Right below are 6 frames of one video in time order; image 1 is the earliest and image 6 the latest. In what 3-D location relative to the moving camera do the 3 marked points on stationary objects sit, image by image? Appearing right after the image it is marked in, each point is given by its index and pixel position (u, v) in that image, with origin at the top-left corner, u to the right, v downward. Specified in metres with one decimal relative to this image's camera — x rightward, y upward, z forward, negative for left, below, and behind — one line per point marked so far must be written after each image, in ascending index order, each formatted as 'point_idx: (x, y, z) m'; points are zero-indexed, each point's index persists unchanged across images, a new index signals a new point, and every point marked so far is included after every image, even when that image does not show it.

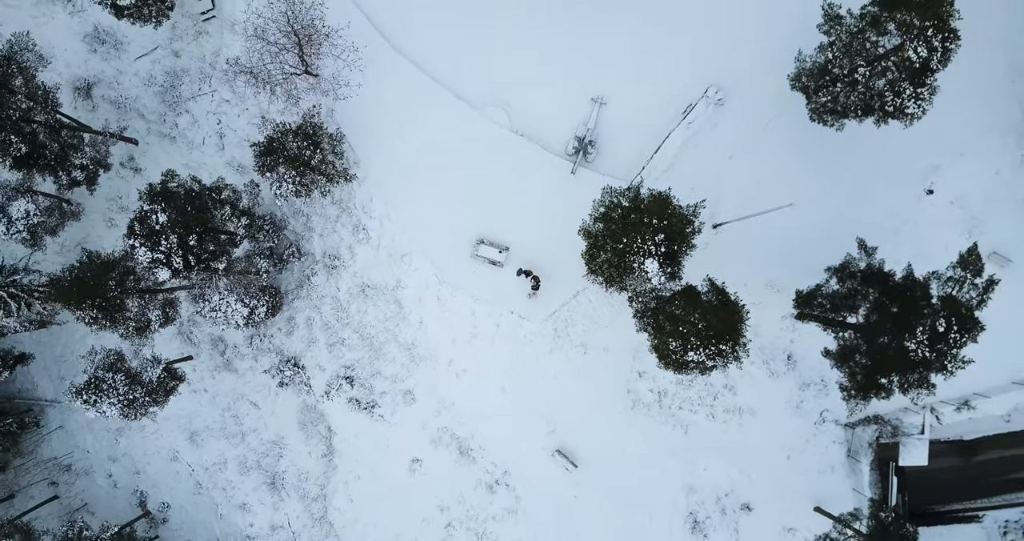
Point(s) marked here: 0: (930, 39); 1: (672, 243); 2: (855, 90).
0: (+12.7, +7.0, +17.4) m
1: (+5.4, +0.9, +19.7) m
2: (+11.1, +5.9, +18.4) m
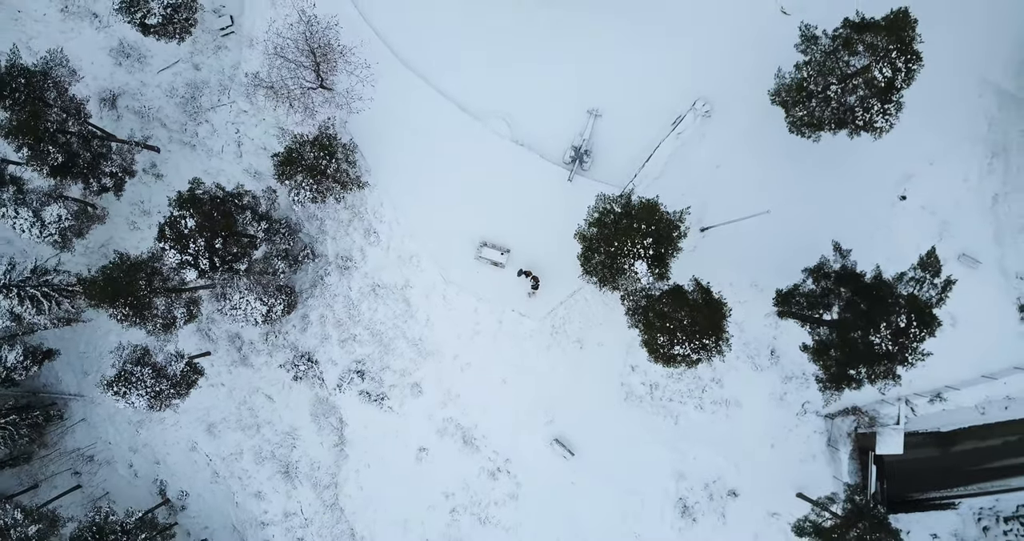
0: (+12.7, +7.0, +18.9) m
1: (+5.4, +0.9, +21.3) m
2: (+11.2, +5.9, +20.0) m
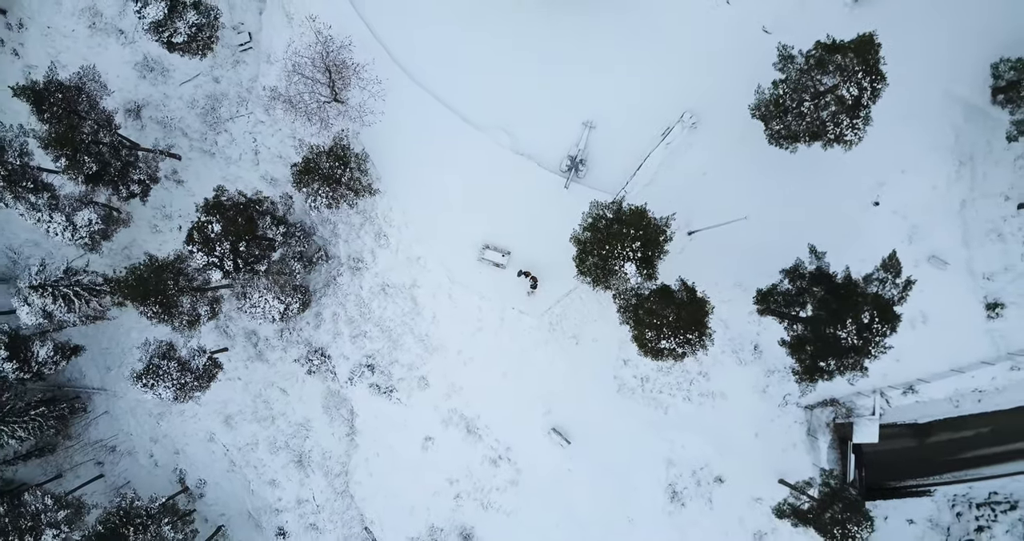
0: (+12.7, +6.9, +20.7) m
1: (+5.5, +0.9, +23.1) m
2: (+11.2, +5.8, +21.8) m
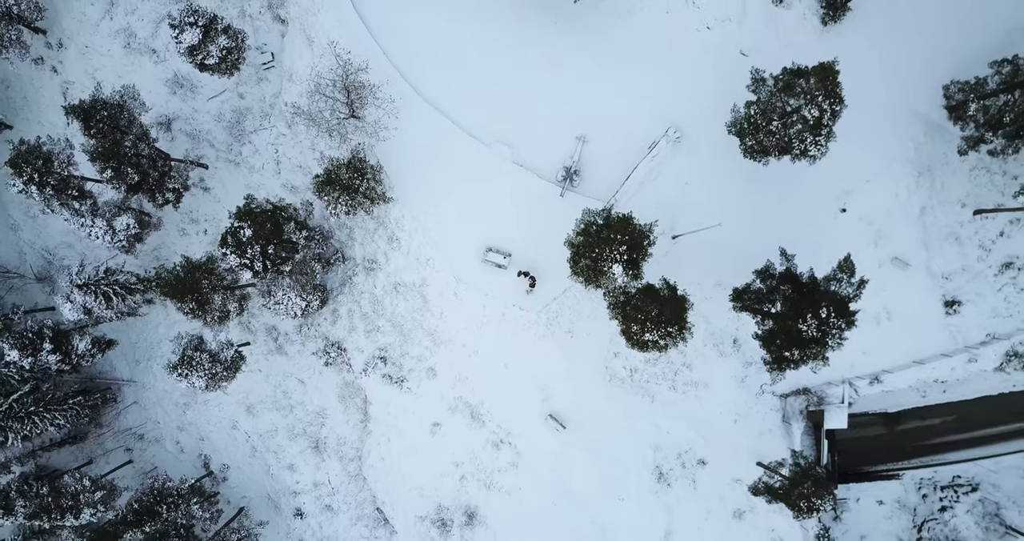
0: (+12.8, +6.9, +23.3) m
1: (+5.5, +0.8, +25.7) m
2: (+11.2, +5.8, +24.4) m
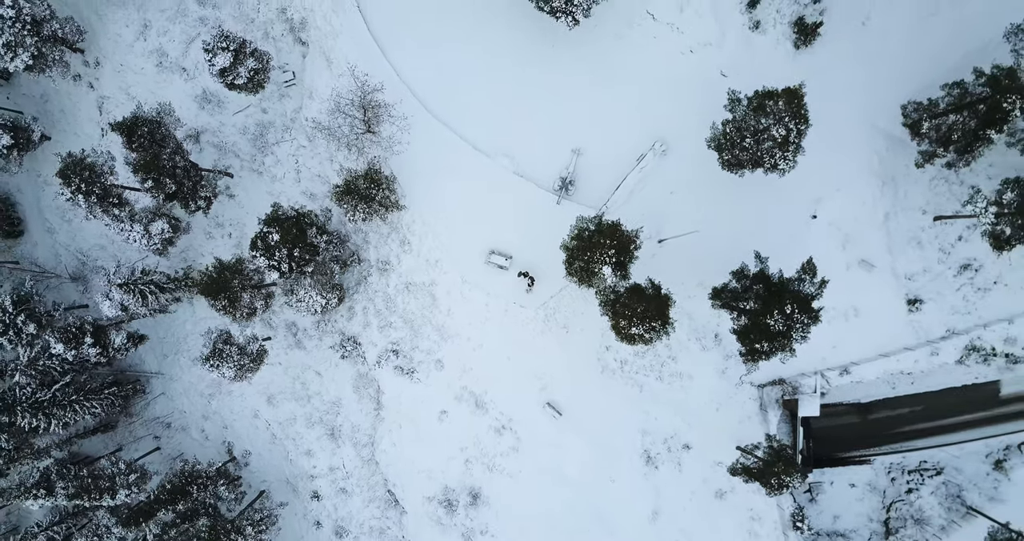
0: (+12.8, +6.9, +26.1) m
1: (+5.5, +0.8, +28.5) m
2: (+11.3, +5.7, +27.2) m
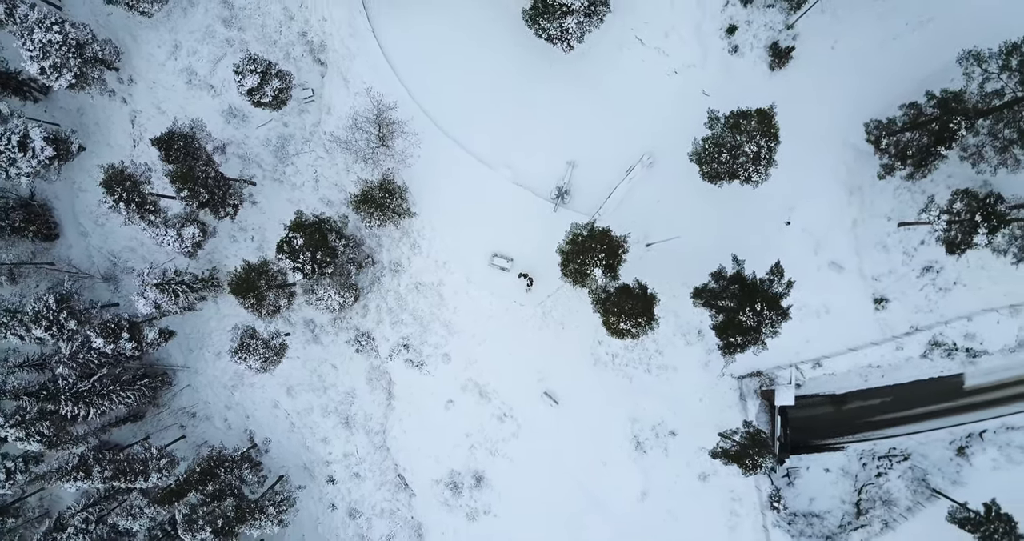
0: (+12.9, +6.8, +29.1) m
1: (+5.6, +0.7, +31.5) m
2: (+11.3, +5.6, +30.2) m
